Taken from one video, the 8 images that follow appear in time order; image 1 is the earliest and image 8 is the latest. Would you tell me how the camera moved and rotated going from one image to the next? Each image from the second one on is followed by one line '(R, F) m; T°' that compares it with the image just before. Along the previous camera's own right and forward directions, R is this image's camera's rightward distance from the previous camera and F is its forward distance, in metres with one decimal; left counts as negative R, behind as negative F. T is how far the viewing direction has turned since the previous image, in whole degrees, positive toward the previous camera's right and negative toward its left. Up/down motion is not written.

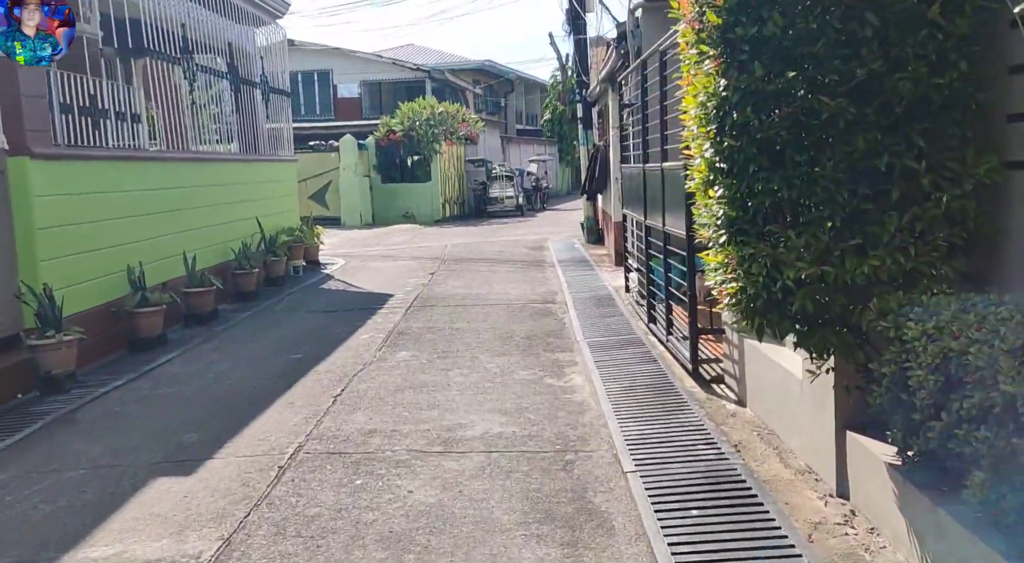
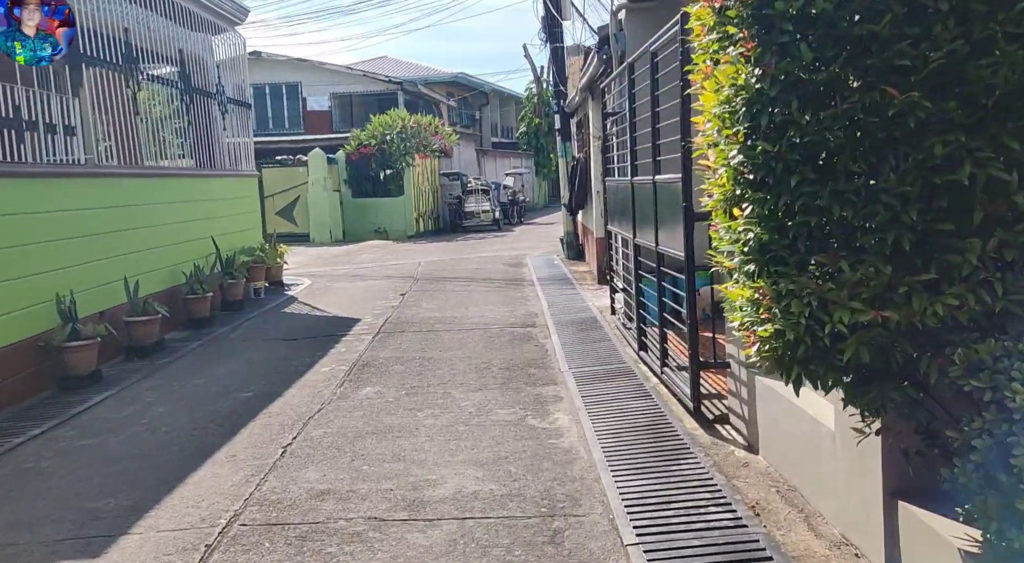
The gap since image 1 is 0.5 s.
(0.0, +0.8) m; +1°
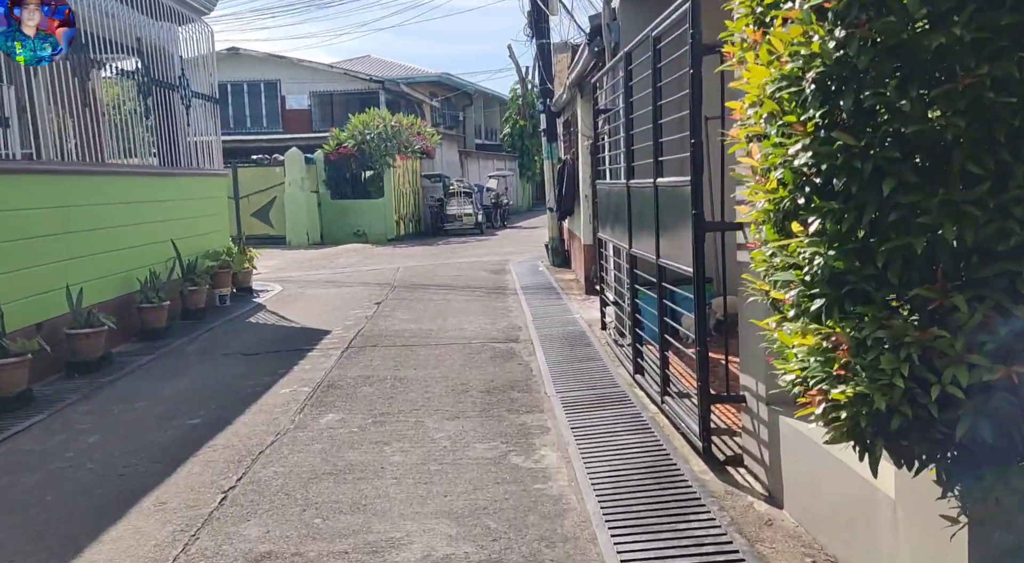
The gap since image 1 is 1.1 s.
(0.0, +0.8) m; +1°
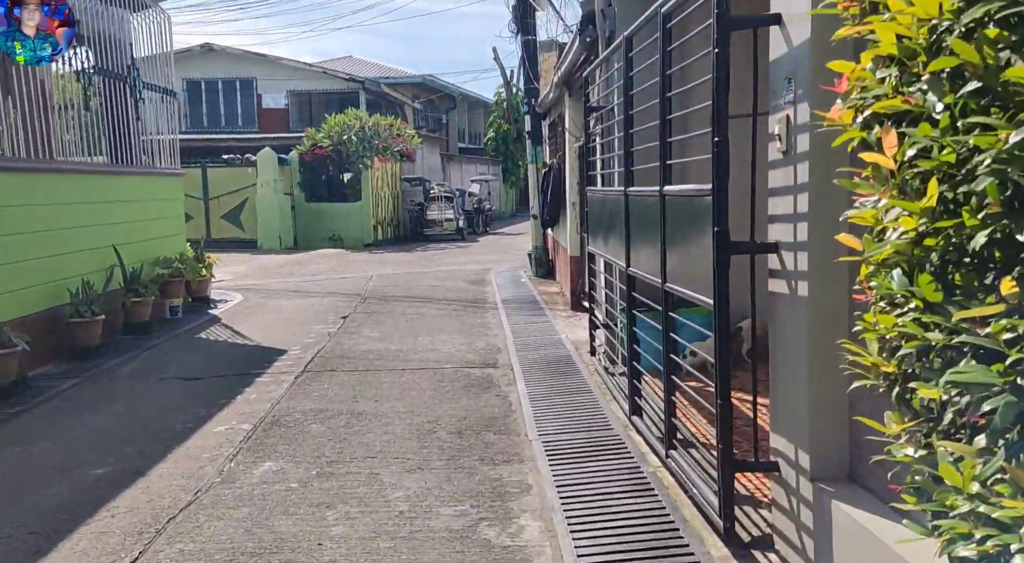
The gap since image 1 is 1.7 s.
(0.0, +1.0) m; +1°
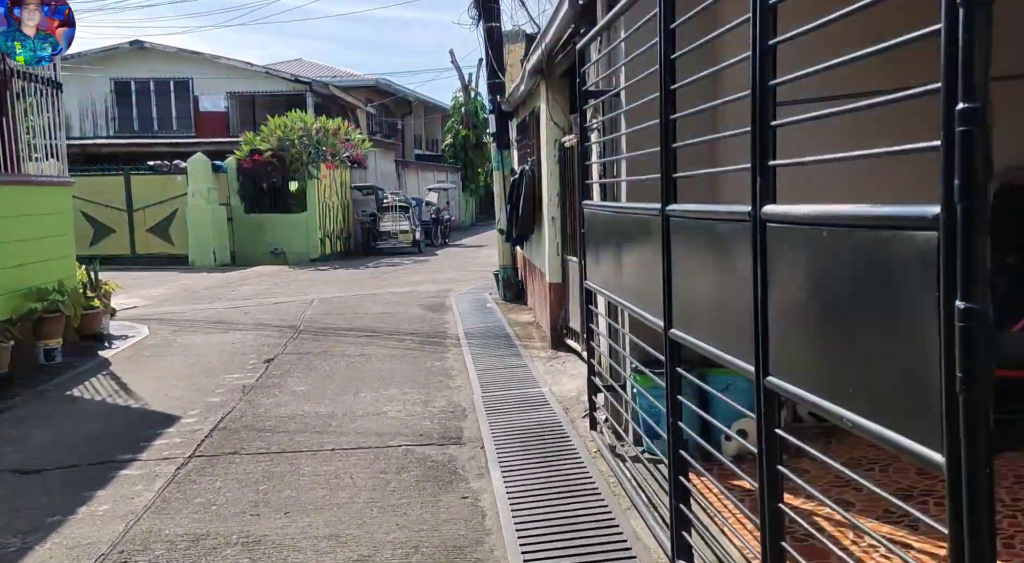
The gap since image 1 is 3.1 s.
(-0.1, +2.2) m; +2°
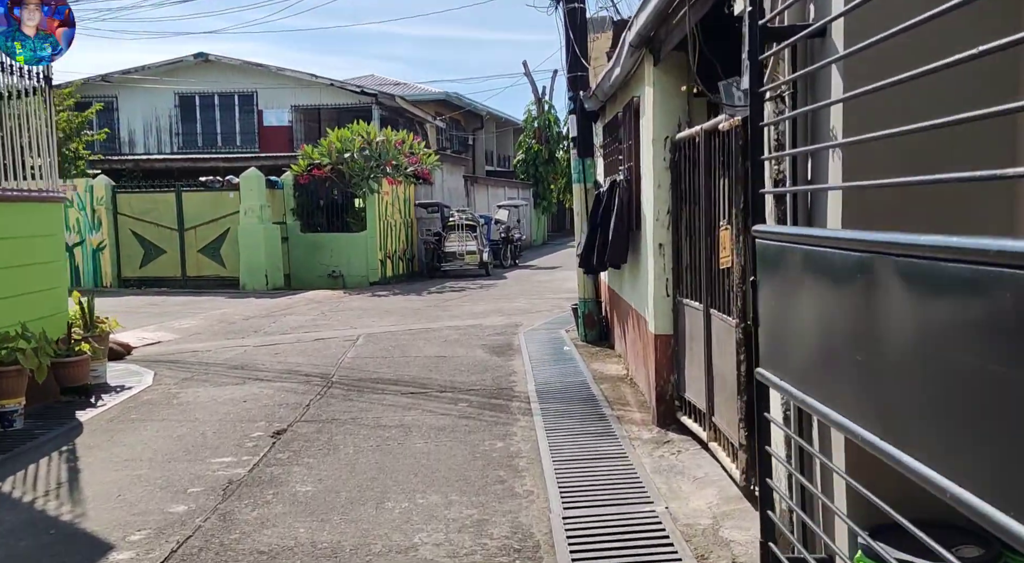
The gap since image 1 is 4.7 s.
(-0.1, +2.4) m; -4°
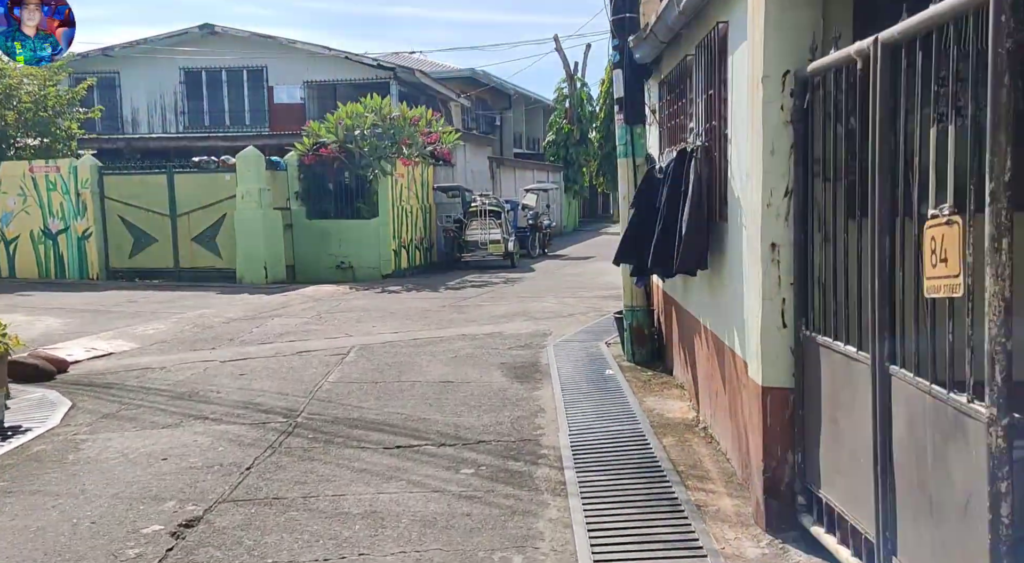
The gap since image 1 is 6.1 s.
(0.0, +2.5) m; -2°
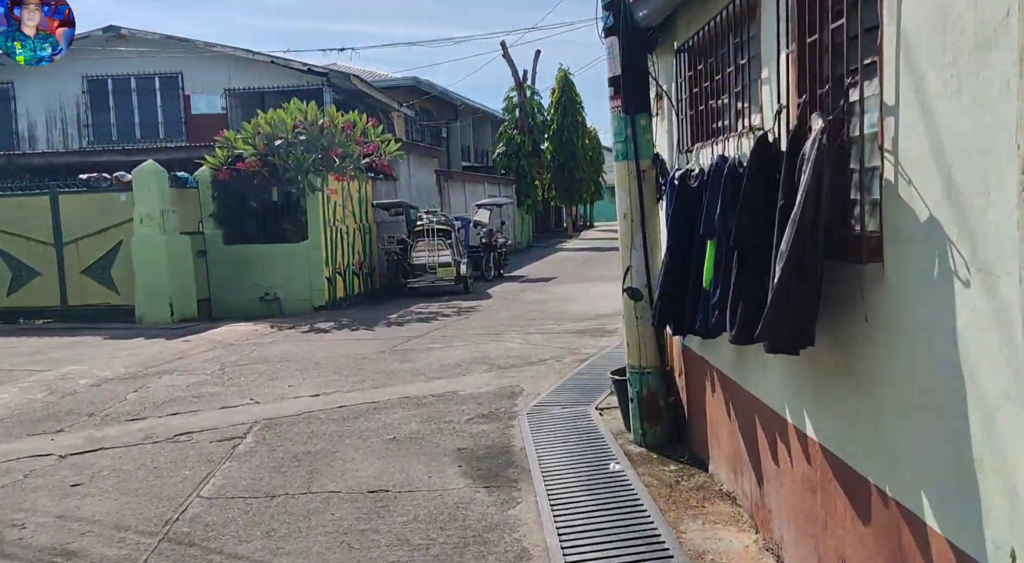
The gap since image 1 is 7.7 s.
(-0.1, +2.7) m; +3°
